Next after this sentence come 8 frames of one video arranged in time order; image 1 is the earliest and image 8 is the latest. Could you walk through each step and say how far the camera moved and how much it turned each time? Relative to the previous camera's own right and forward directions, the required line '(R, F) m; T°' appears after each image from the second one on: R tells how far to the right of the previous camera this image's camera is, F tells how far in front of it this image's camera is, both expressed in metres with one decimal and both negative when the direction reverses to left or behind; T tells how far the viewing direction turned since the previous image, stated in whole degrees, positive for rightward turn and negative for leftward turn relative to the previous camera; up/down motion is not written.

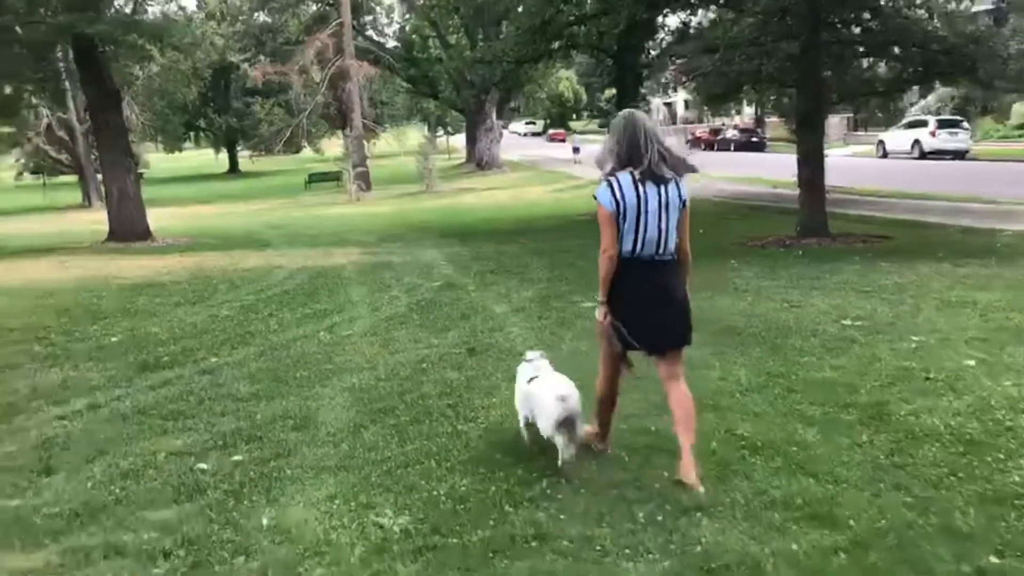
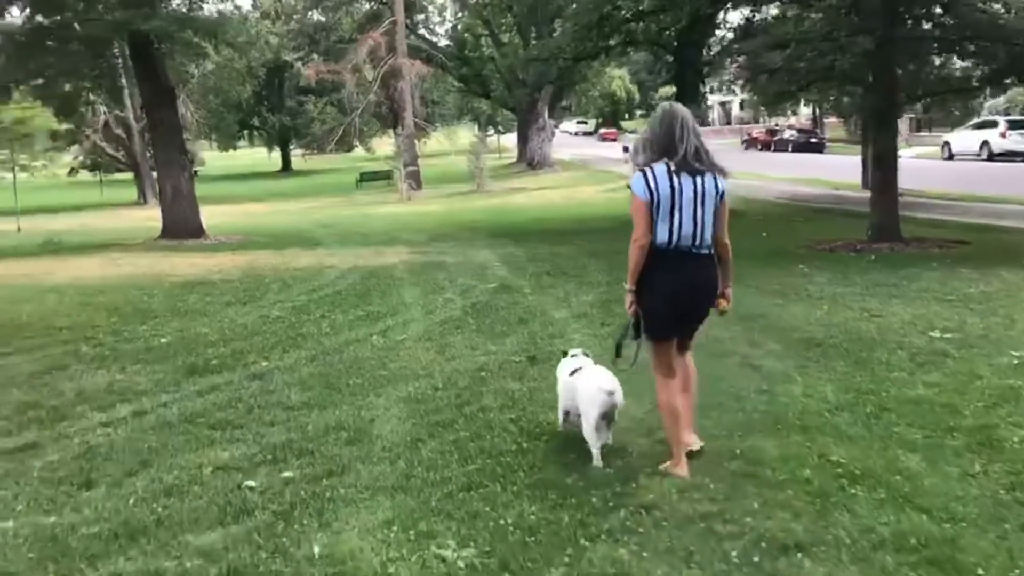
(-0.1, +0.4) m; -3°
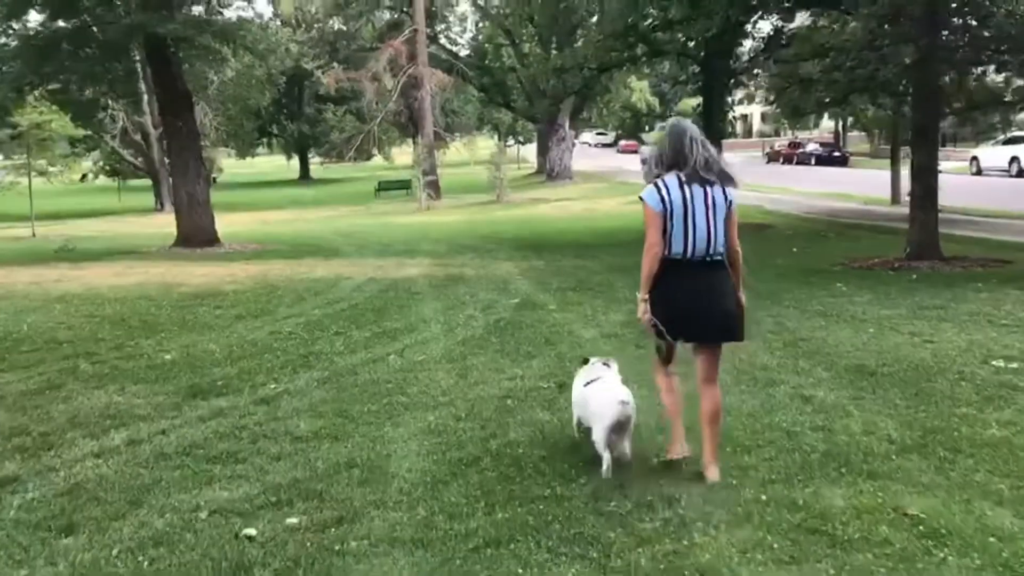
(-0.1, +0.5) m; -1°
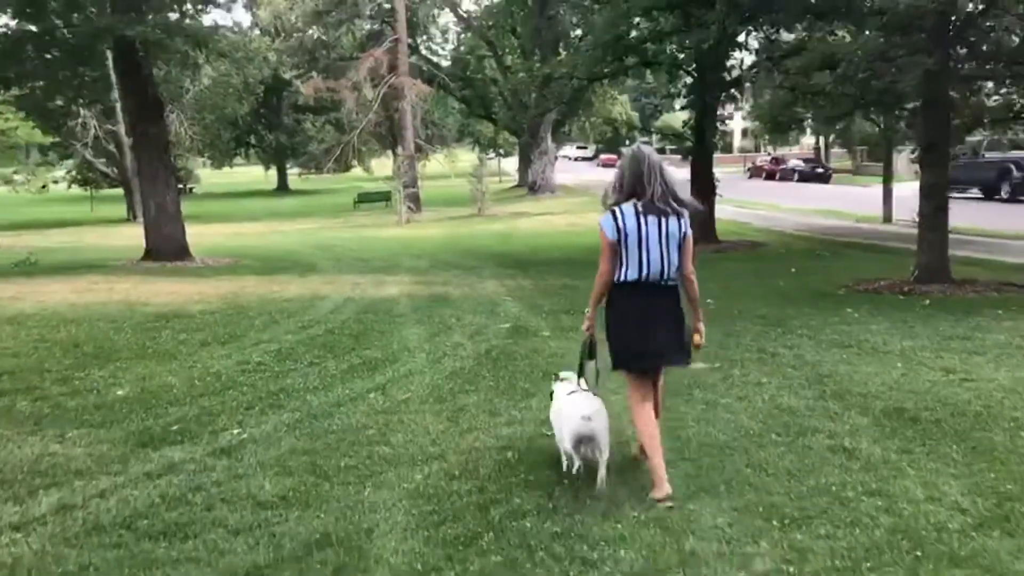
(-0.1, +0.8) m; +1°
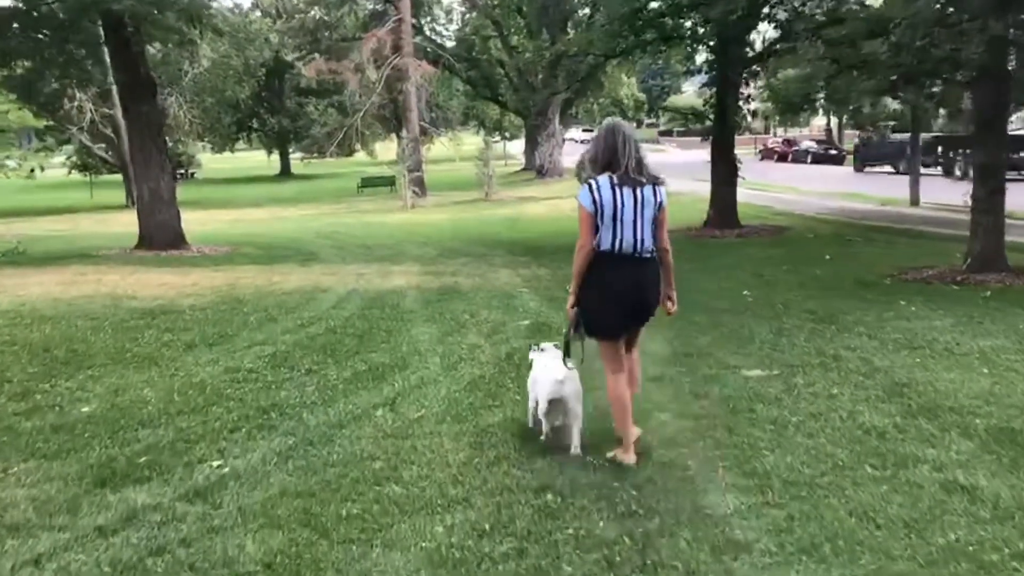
(-0.2, +1.0) m; 0°
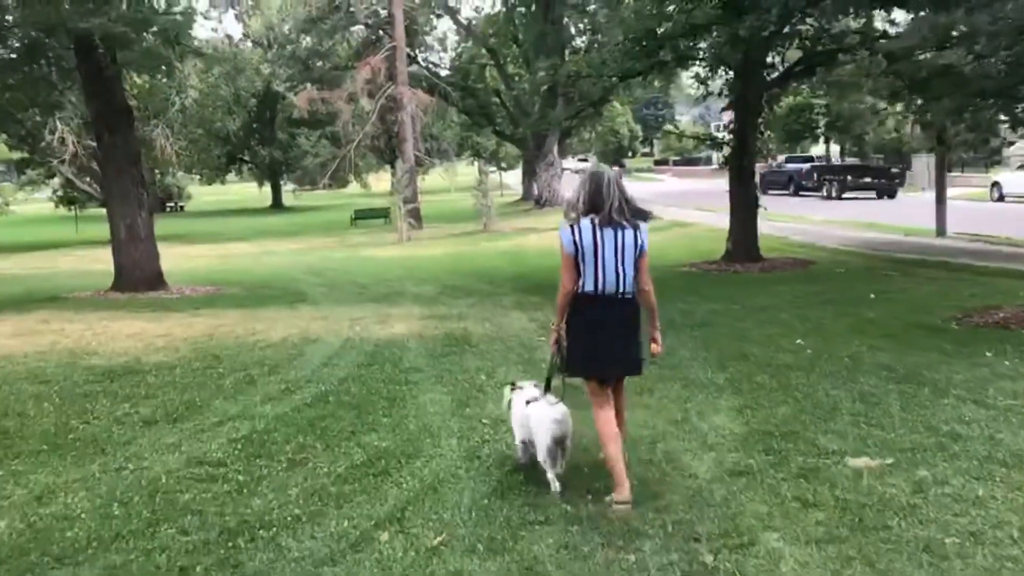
(-0.3, +1.5) m; 0°
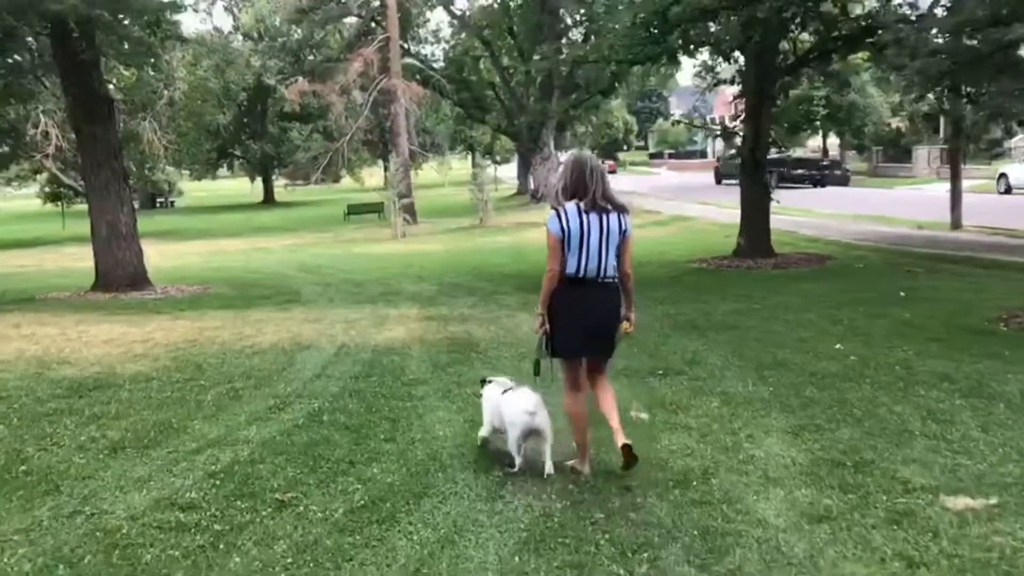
(-0.2, +0.9) m; 0°
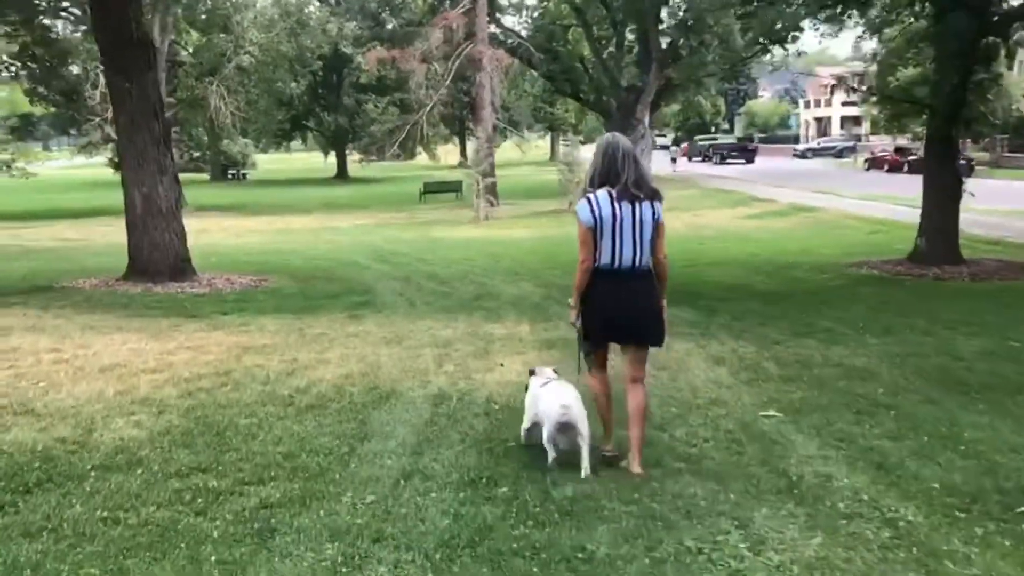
(-0.8, +3.5) m; -4°
